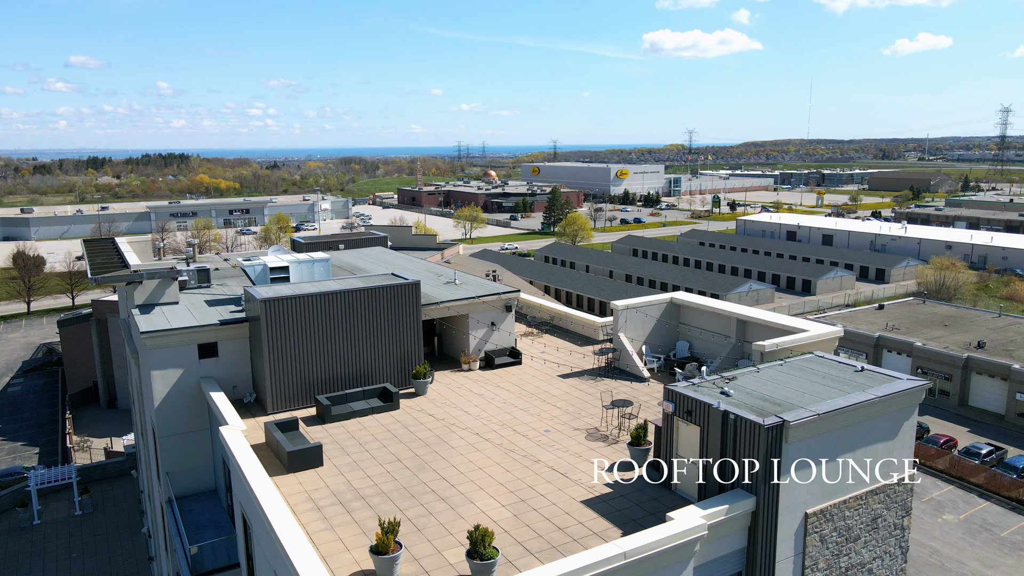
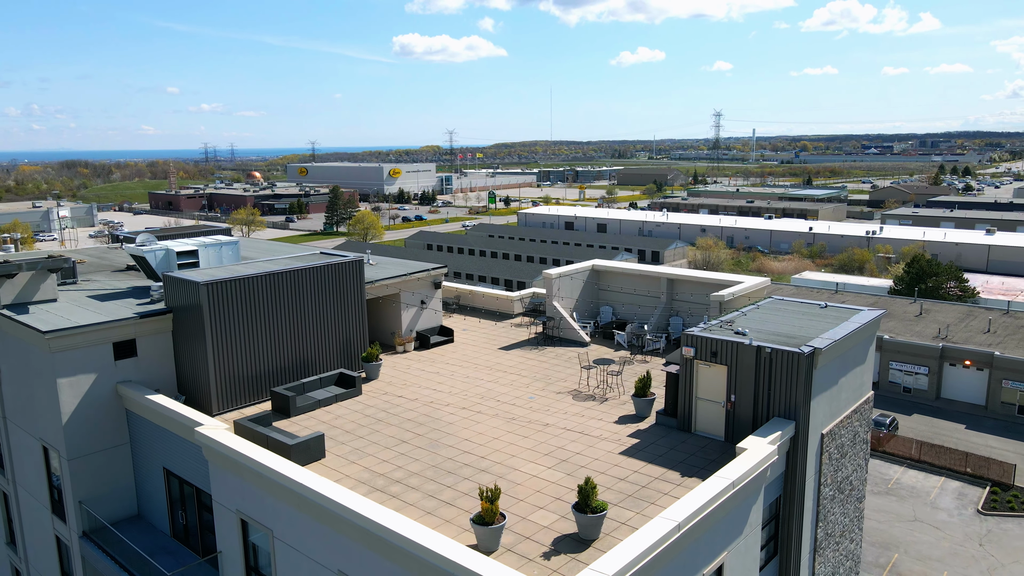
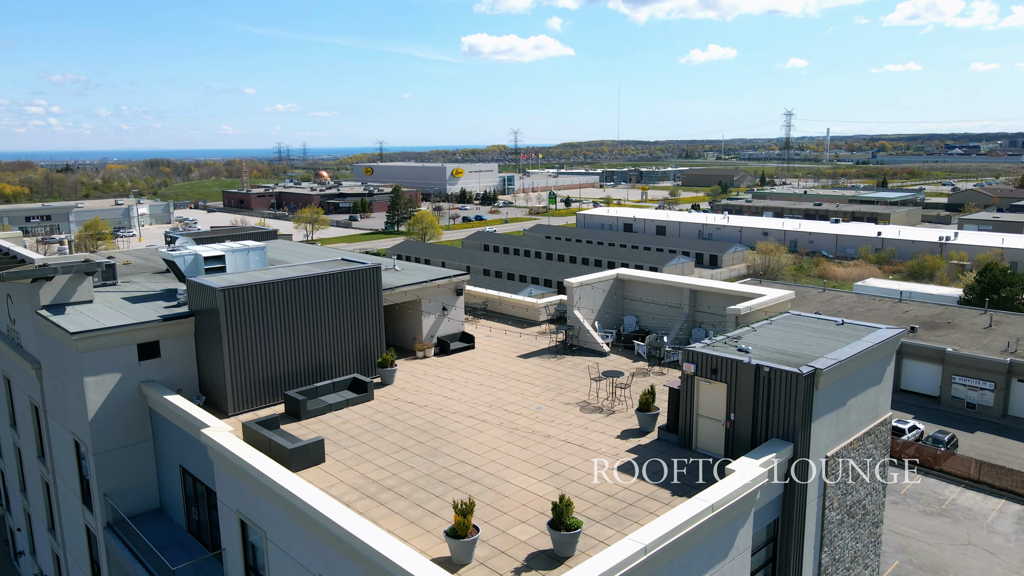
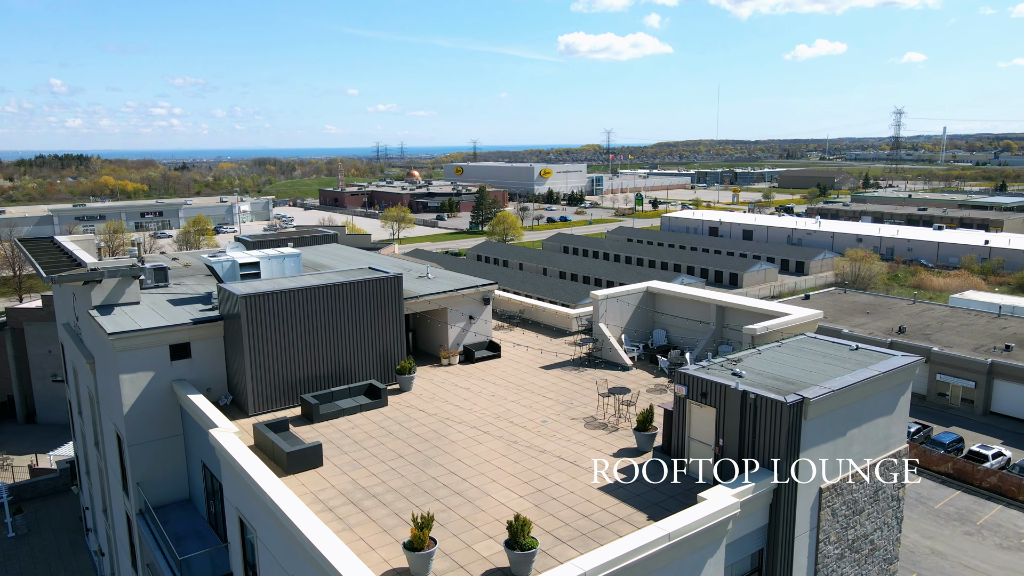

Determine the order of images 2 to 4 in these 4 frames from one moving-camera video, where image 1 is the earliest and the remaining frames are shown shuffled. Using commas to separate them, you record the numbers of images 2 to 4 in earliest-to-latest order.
4, 3, 2
